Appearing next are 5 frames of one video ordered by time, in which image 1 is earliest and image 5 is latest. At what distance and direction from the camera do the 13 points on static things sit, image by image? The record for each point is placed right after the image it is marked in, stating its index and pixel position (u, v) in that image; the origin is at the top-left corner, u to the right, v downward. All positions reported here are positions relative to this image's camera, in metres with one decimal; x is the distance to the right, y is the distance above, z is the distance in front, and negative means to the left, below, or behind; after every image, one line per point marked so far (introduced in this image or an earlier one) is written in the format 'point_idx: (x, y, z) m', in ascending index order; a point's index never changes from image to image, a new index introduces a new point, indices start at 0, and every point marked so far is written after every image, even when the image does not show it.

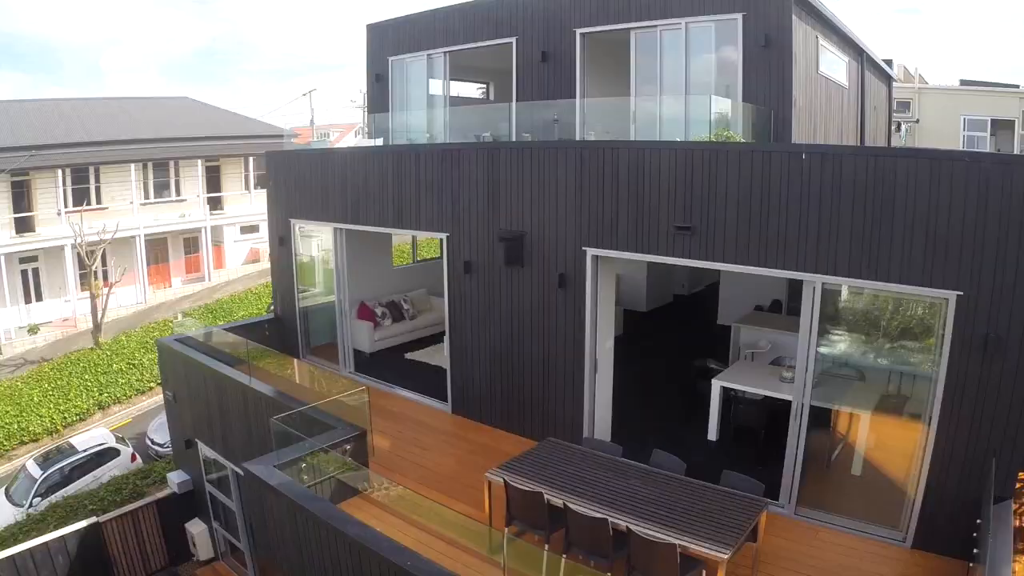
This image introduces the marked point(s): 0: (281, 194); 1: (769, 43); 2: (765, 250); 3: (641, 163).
0: (-3.8, +1.5, +11.2) m
1: (+3.1, +2.9, +8.4) m
2: (+2.4, +0.3, +6.3) m
3: (+1.3, +1.2, +6.8) m
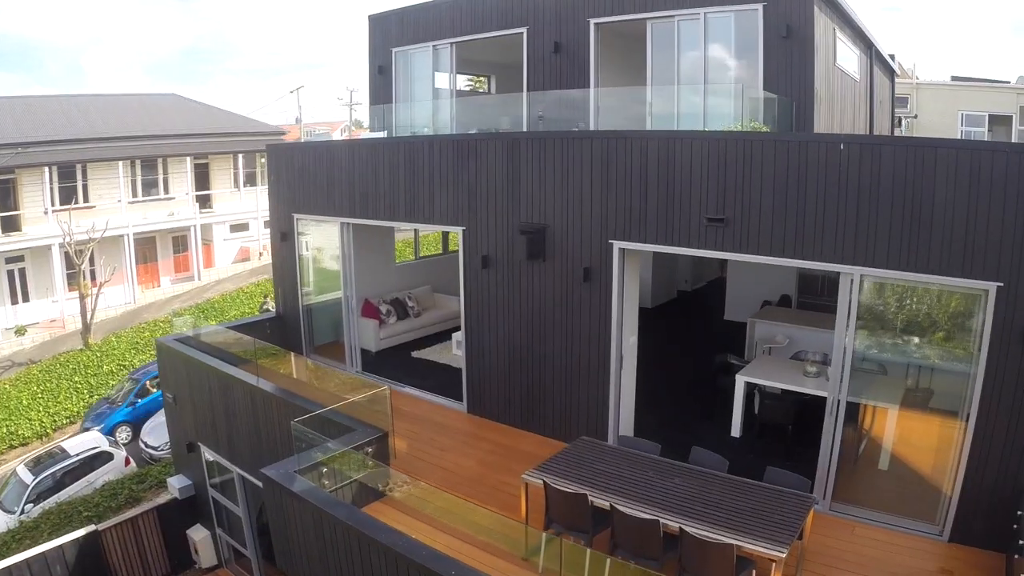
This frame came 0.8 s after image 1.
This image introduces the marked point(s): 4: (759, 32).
0: (-3.6, +1.6, +10.9) m
1: (+3.3, +3.0, +8.2) m
2: (+2.6, +0.4, +6.1) m
3: (+1.5, +1.3, +6.5) m
4: (+3.0, +3.0, +8.2) m
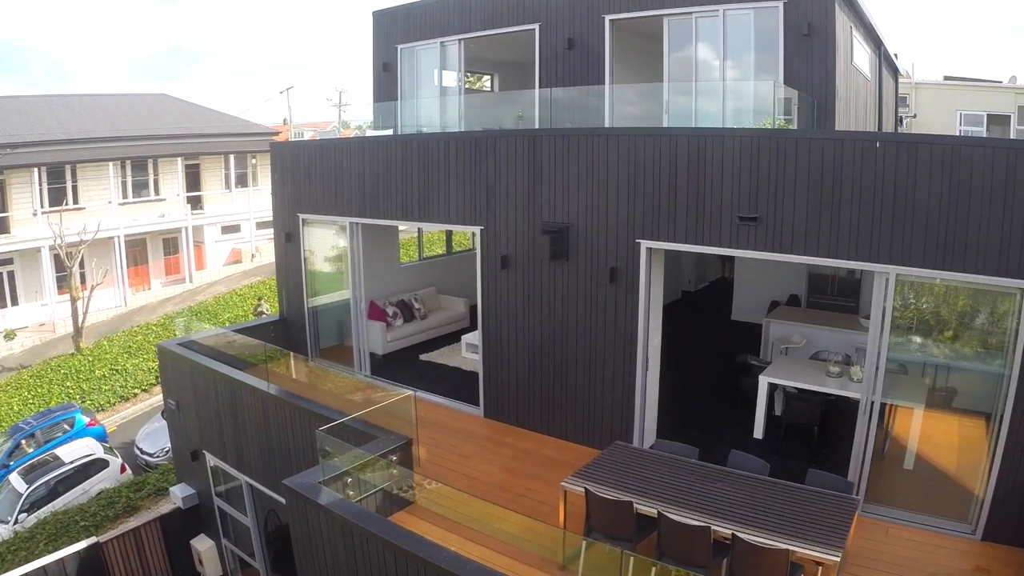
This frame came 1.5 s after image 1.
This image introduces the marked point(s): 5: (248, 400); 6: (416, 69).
0: (-3.5, +1.5, +10.6) m
1: (+3.5, +3.0, +8.1) m
2: (+2.8, +0.4, +6.0) m
3: (+1.8, +1.3, +6.4) m
4: (+3.2, +3.0, +8.1) m
5: (-3.1, -1.3, +8.2) m
6: (-1.6, +3.7, +11.6) m
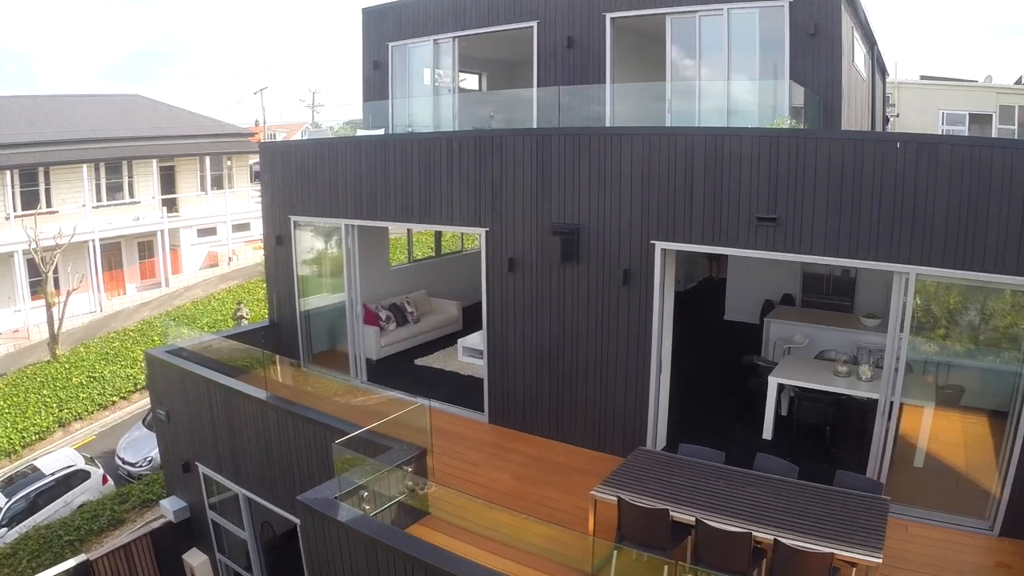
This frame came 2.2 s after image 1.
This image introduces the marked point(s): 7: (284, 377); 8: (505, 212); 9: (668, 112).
0: (-3.5, +1.5, +10.4) m
1: (+3.6, +3.0, +8.0) m
2: (+3.0, +0.4, +5.9) m
3: (+1.9, +1.3, +6.3) m
4: (+3.2, +3.0, +8.0) m
5: (-3.0, -1.4, +7.9) m
6: (-1.7, +3.6, +11.4) m
7: (-2.5, -1.0, +7.7) m
8: (-0.1, +0.8, +7.5) m
9: (+1.6, +1.9, +7.4) m
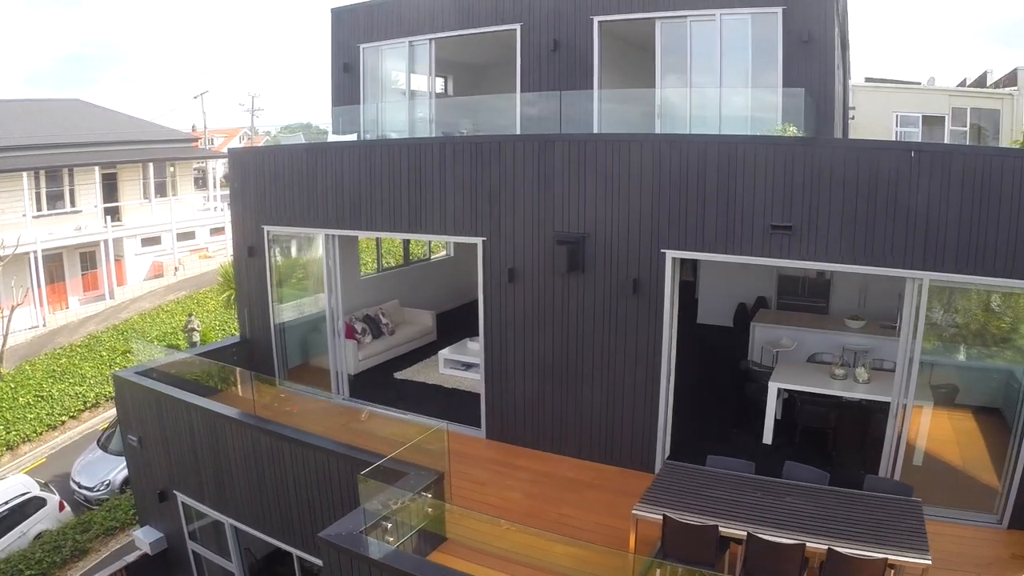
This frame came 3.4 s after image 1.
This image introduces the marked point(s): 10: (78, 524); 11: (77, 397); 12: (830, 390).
0: (-3.8, +1.3, +9.8) m
1: (+3.4, +2.9, +8.1) m
2: (+3.1, +0.3, +5.9) m
3: (+1.9, +1.2, +6.2) m
4: (+3.1, +3.0, +8.1) m
5: (-3.0, -1.6, +7.4) m
6: (-2.1, +3.5, +11.0) m
7: (-2.5, -1.2, +7.3) m
8: (-0.1, +0.7, +7.2) m
9: (+1.6, +1.8, +7.3) m
10: (-7.2, -3.9, +11.3) m
11: (-10.9, -2.7, +17.2) m
12: (+3.4, -1.1, +7.3) m
